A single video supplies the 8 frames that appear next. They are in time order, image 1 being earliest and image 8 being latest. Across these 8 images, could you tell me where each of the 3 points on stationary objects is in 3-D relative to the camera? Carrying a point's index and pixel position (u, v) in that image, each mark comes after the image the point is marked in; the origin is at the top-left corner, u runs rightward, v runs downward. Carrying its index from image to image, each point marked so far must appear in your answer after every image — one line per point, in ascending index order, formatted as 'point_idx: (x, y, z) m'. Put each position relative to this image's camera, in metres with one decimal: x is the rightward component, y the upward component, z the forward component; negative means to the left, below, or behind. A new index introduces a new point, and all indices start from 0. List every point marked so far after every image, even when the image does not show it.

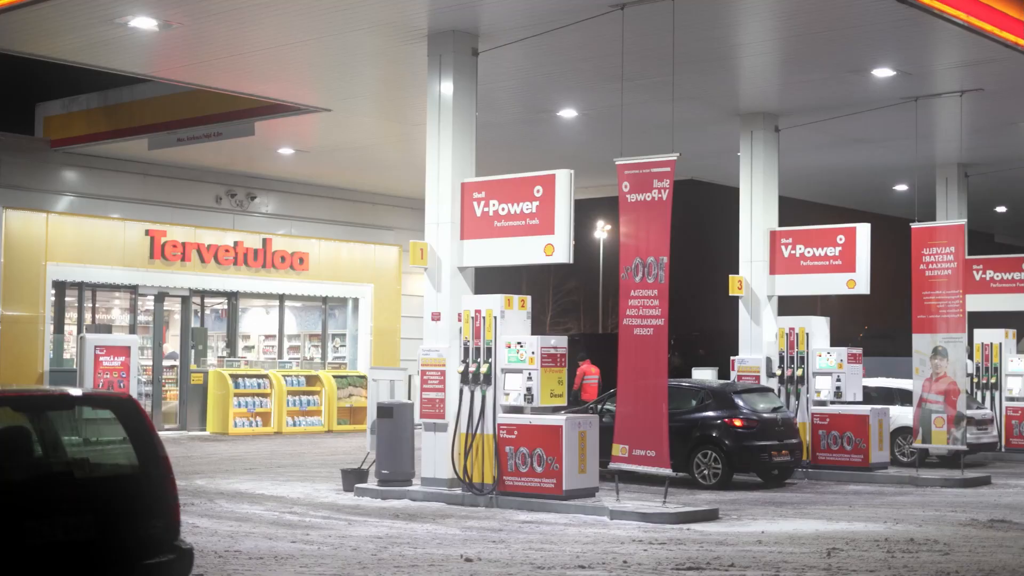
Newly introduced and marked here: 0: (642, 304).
0: (+1.0, -0.1, +11.4) m
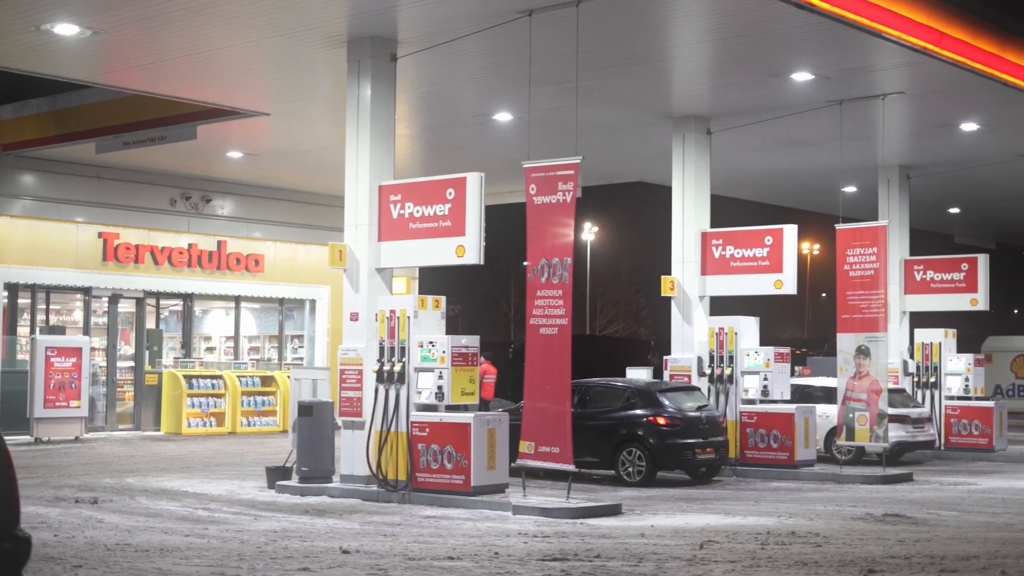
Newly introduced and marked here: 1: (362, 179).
0: (+0.3, -0.1, +11.7) m
1: (-1.3, +1.0, +13.2) m
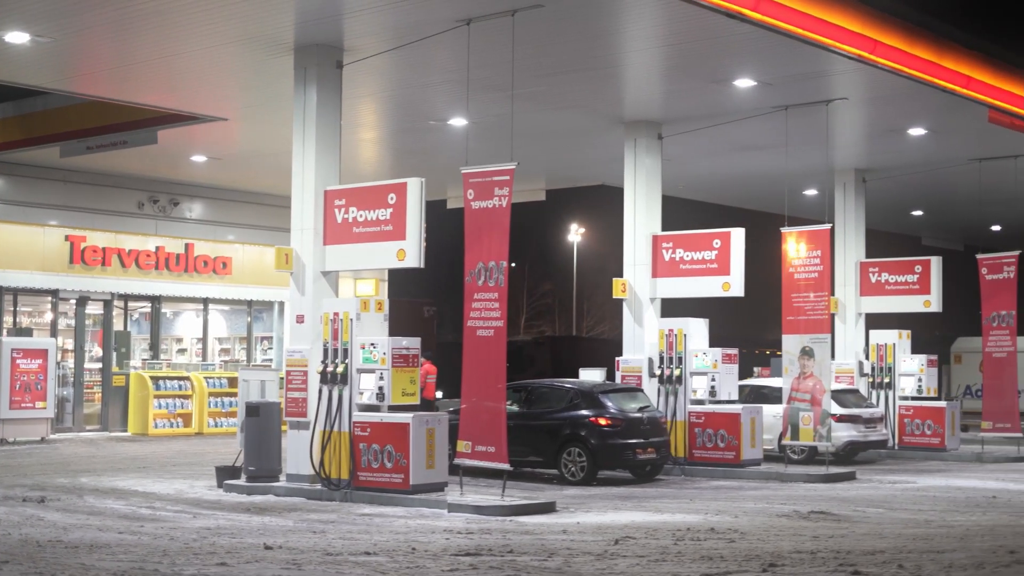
0: (-0.2, -0.1, +11.9) m
1: (-1.8, +0.9, +13.4) m
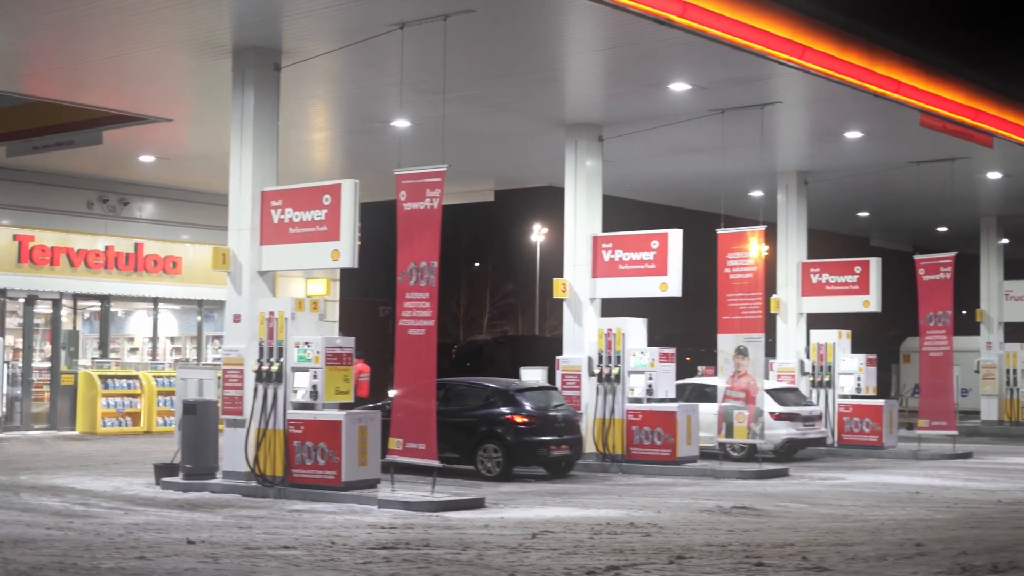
0: (-0.8, -0.1, +12.1) m
1: (-2.4, +0.9, +13.6) m
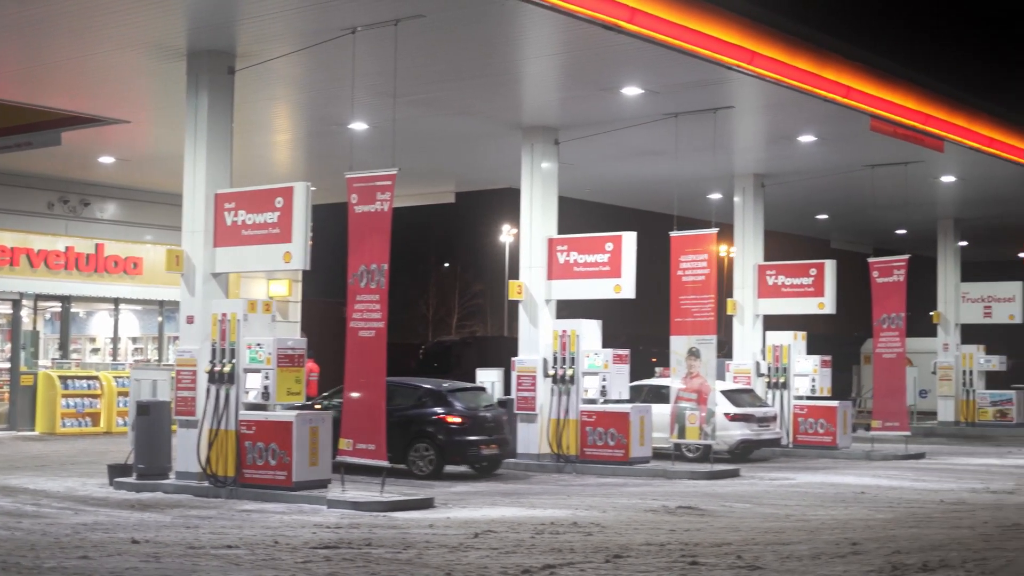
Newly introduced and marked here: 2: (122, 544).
0: (-1.2, -0.2, +12.2) m
1: (-2.9, +0.9, +13.7) m
2: (-2.3, -1.5, +9.0) m
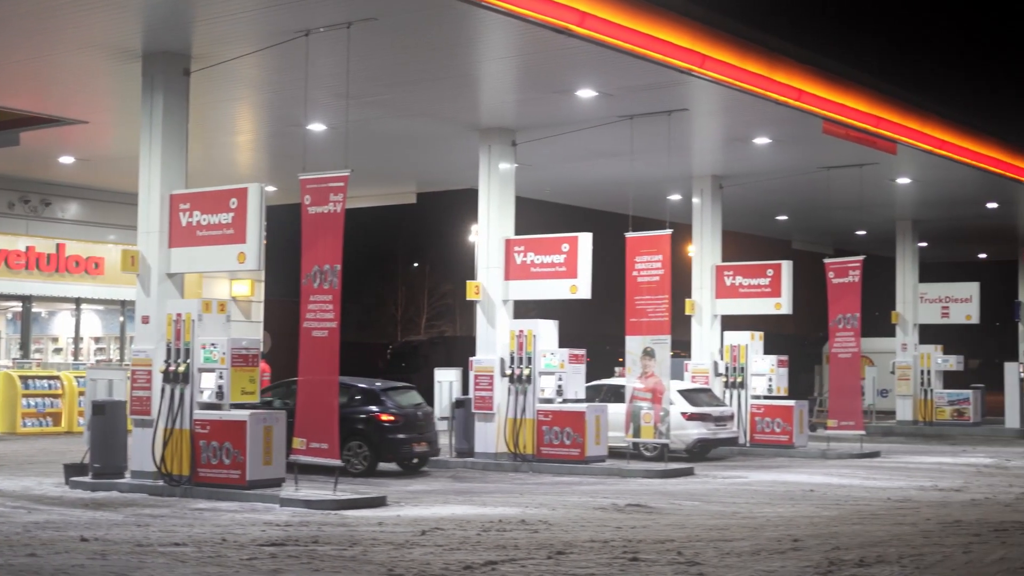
0: (-1.6, -0.2, +12.4) m
1: (-3.3, +0.9, +13.8) m
2: (-2.7, -1.5, +9.1) m
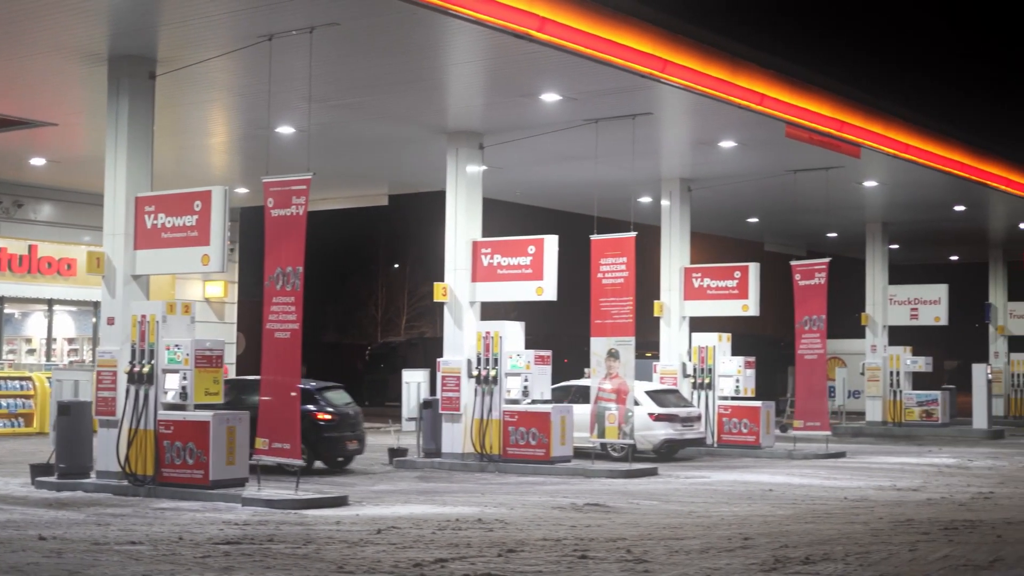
0: (-1.9, -0.2, +12.5) m
1: (-3.6, +0.9, +13.9) m
2: (-3.0, -1.5, +9.2) m
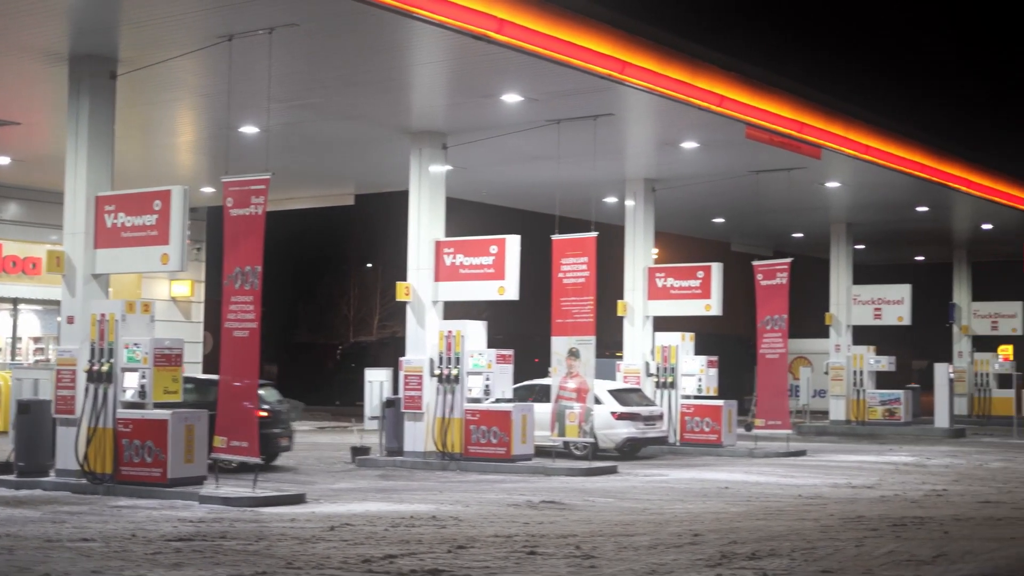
0: (-2.3, -0.2, +12.6) m
1: (-4.0, +0.9, +13.9) m
2: (-3.3, -1.5, +9.2) m
